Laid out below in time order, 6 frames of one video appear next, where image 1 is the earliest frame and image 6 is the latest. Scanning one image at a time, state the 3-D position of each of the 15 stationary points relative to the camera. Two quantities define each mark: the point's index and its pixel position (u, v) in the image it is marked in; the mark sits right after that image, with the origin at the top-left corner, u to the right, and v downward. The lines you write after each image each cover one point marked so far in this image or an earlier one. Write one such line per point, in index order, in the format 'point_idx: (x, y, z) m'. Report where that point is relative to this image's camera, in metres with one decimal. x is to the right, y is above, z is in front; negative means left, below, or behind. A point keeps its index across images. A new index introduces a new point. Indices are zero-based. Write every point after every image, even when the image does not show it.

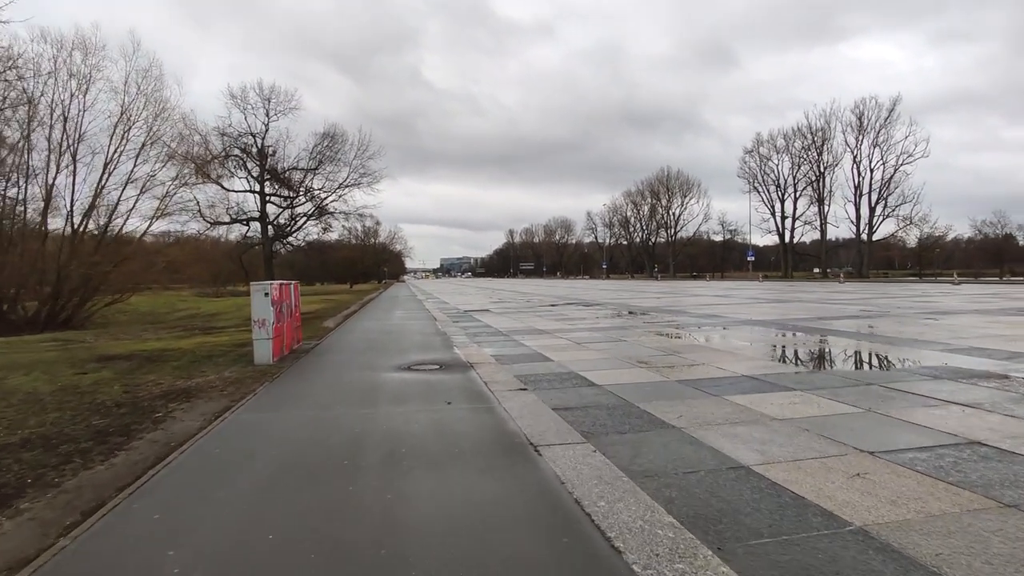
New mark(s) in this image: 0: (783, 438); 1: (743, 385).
0: (+2.7, -1.5, +5.7) m
1: (+3.3, -1.4, +8.2) m
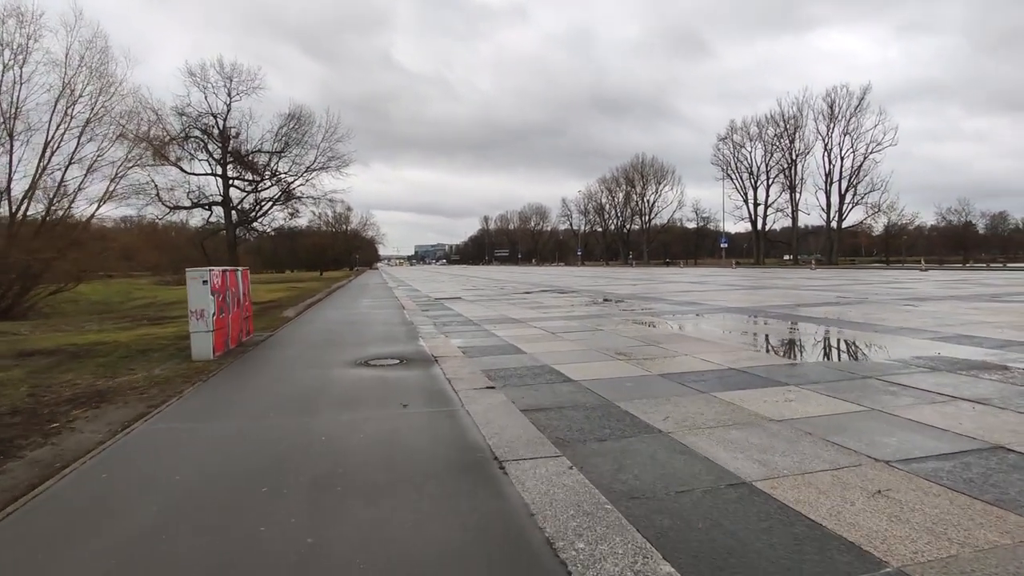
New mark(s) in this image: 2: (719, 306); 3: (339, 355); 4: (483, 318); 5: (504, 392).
0: (+2.4, -1.3, +5.0) m
1: (+2.8, -1.2, +7.5) m
2: (+7.0, -0.6, +19.7) m
3: (-2.9, -1.1, +9.7) m
4: (-0.9, -0.9, +17.0) m
5: (-0.1, -1.3, +6.9) m
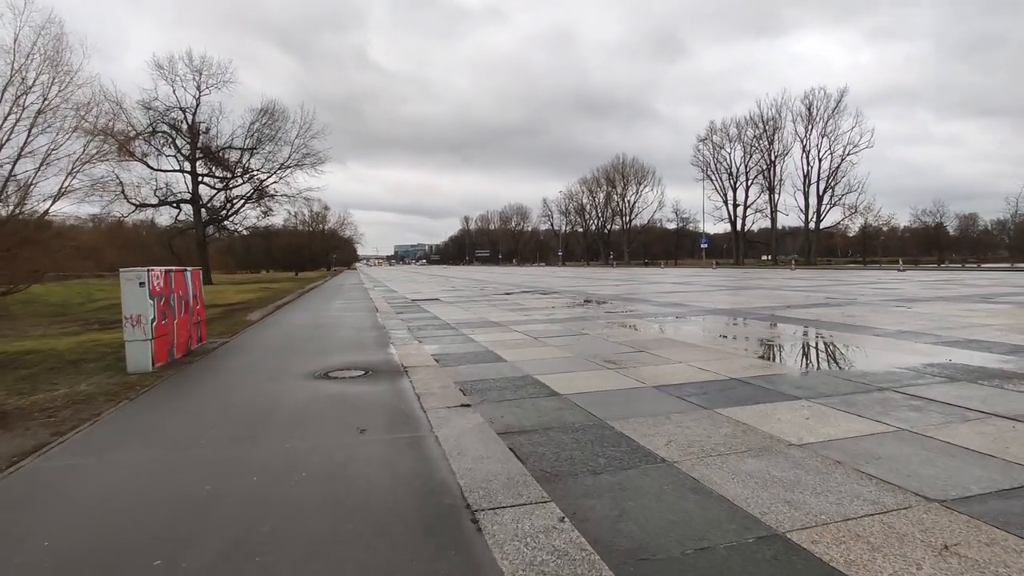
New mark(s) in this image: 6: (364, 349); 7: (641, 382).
0: (+2.2, -1.4, +4.2) m
1: (+2.6, -1.2, +6.8) m
2: (+6.4, -0.6, +19.1) m
3: (-3.2, -1.1, +8.7) m
4: (-1.4, -0.9, +16.0) m
5: (-0.3, -1.3, +6.1) m
6: (-2.6, -1.1, +10.3) m
7: (+1.7, -1.2, +7.5) m
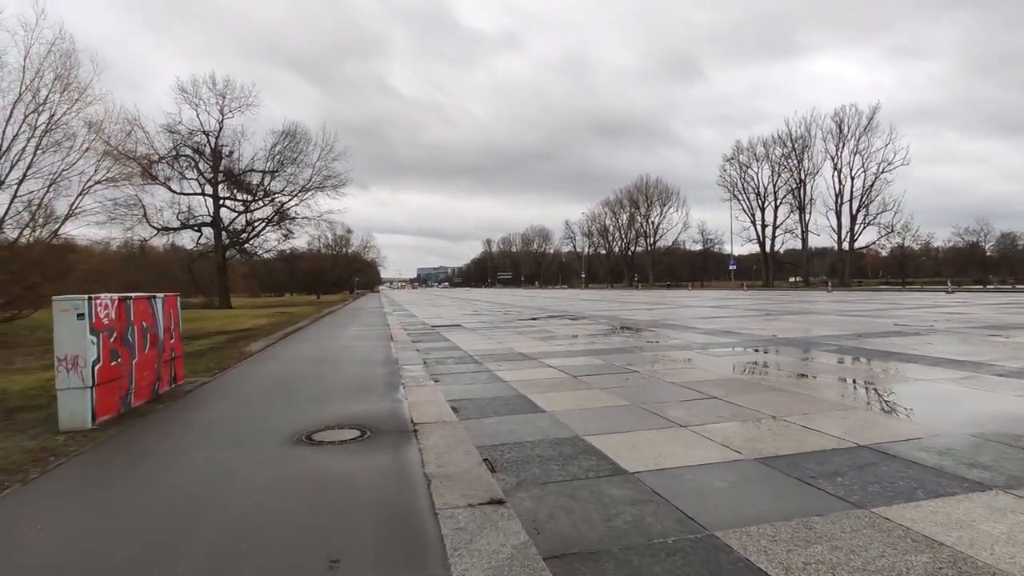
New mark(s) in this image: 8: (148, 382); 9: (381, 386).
0: (+2.5, -1.6, +2.2) m
1: (+3.0, -1.5, +4.7) m
2: (+7.2, -1.4, +16.9) m
3: (-2.7, -1.5, +6.8) m
4: (-0.7, -1.6, +14.1) m
5: (0.0, -1.6, +4.1) m
6: (-2.1, -1.5, +8.4) m
7: (+2.1, -1.5, +5.5) m
8: (-4.9, -1.3, +7.9) m
9: (-2.1, -1.5, +9.1) m
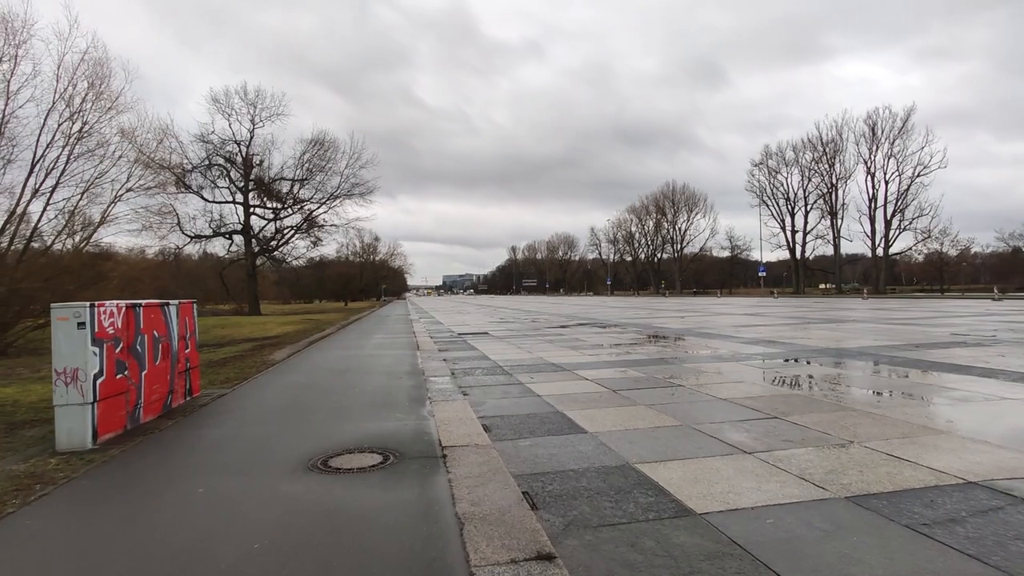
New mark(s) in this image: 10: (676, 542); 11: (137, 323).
0: (+2.7, -1.6, +1.3) m
1: (+3.3, -1.5, +3.8) m
2: (+8.1, -1.6, +15.8) m
3: (-2.3, -1.6, +6.2) m
4: (+0.1, -1.7, +13.4) m
5: (+0.3, -1.6, +3.4) m
6: (-1.6, -1.6, +7.8) m
7: (+2.5, -1.6, +4.7) m
8: (-4.5, -1.4, +7.3) m
9: (-1.5, -1.6, +8.4) m
10: (+1.0, -1.6, +3.7) m
11: (-4.4, -0.4, +6.7) m
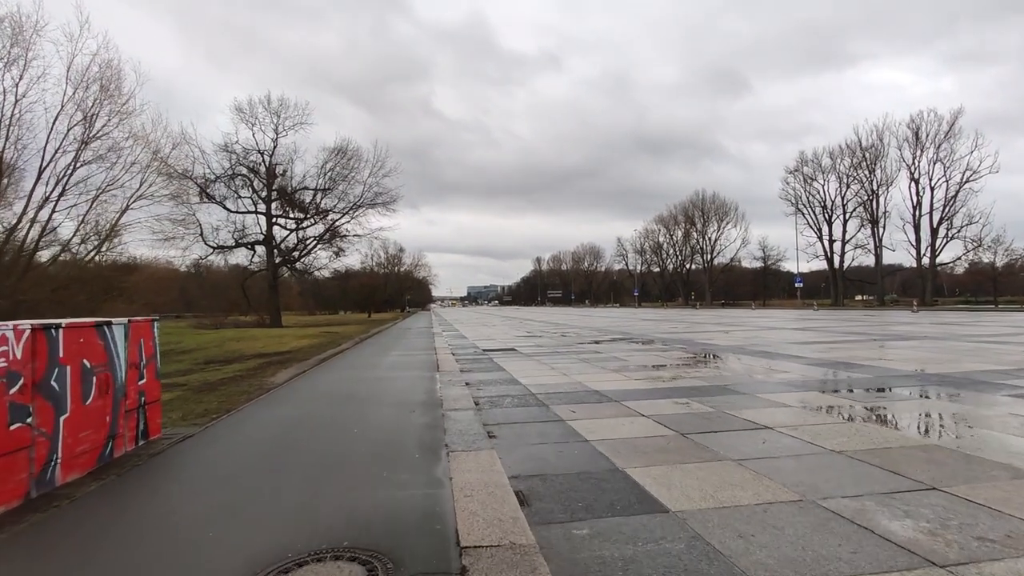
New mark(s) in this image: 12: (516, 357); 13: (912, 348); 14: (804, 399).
0: (+2.9, -1.6, -0.7) m
1: (+3.6, -1.6, +1.8) m
2: (+8.9, -1.9, +13.5) m
3: (-2.0, -1.7, +4.4) m
4: (+0.7, -2.0, +11.5) m
5: (+0.6, -1.7, +1.4) m
6: (-1.2, -1.8, +5.9) m
7: (+2.8, -1.7, +2.6) m
8: (-4.1, -1.5, +5.6) m
9: (-1.1, -1.8, +6.5) m
10: (+1.3, -1.7, +1.7) m
11: (-4.0, -0.5, +5.0) m
12: (+0.1, -2.2, +18.2) m
13: (+13.8, -2.0, +19.8) m
14: (+5.1, -1.9, +9.8) m
